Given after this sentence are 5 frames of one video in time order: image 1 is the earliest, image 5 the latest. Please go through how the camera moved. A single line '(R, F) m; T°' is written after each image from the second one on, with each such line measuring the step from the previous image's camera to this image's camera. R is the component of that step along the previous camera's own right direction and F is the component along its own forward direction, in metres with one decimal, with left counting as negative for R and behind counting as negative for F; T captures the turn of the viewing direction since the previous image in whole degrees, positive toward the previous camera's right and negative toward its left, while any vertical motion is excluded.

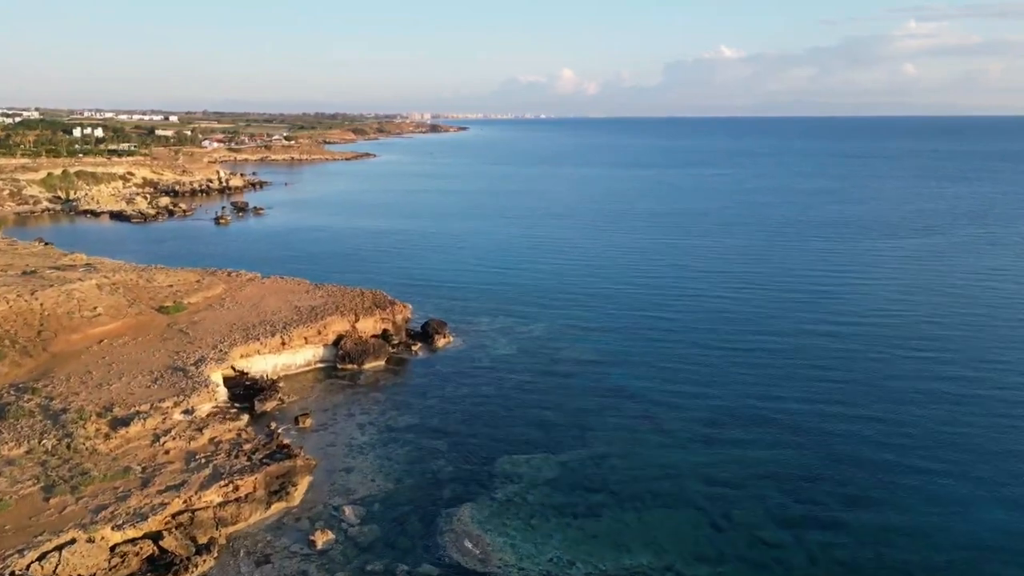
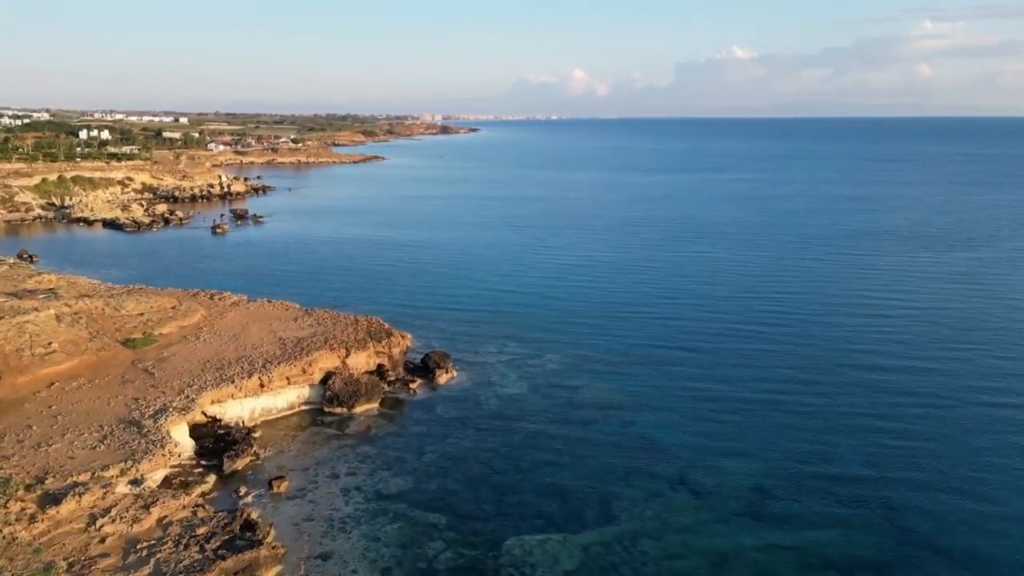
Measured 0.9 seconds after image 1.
(0.0, +3.7) m; -1°
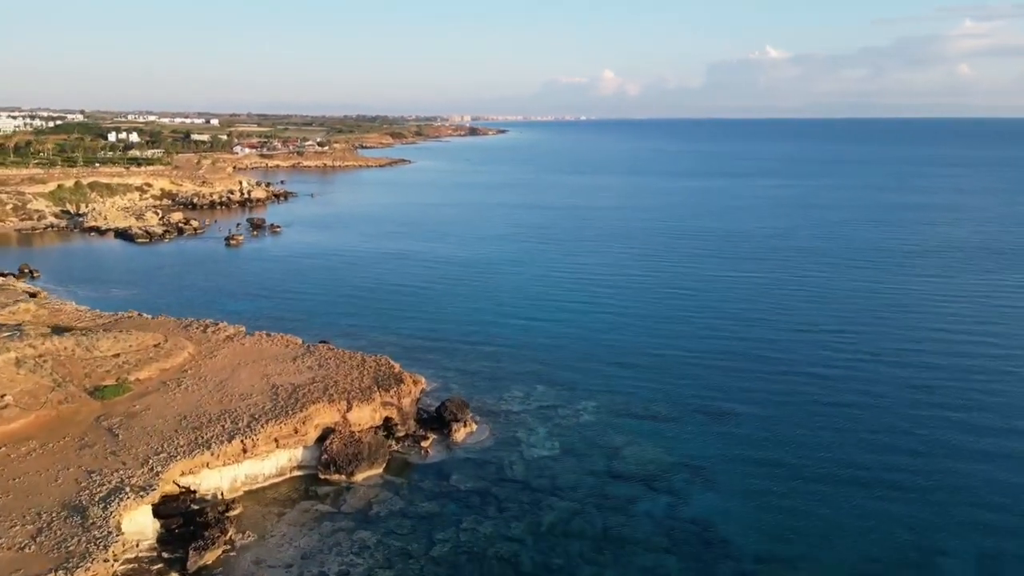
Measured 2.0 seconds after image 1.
(-0.1, +4.2) m; -2°
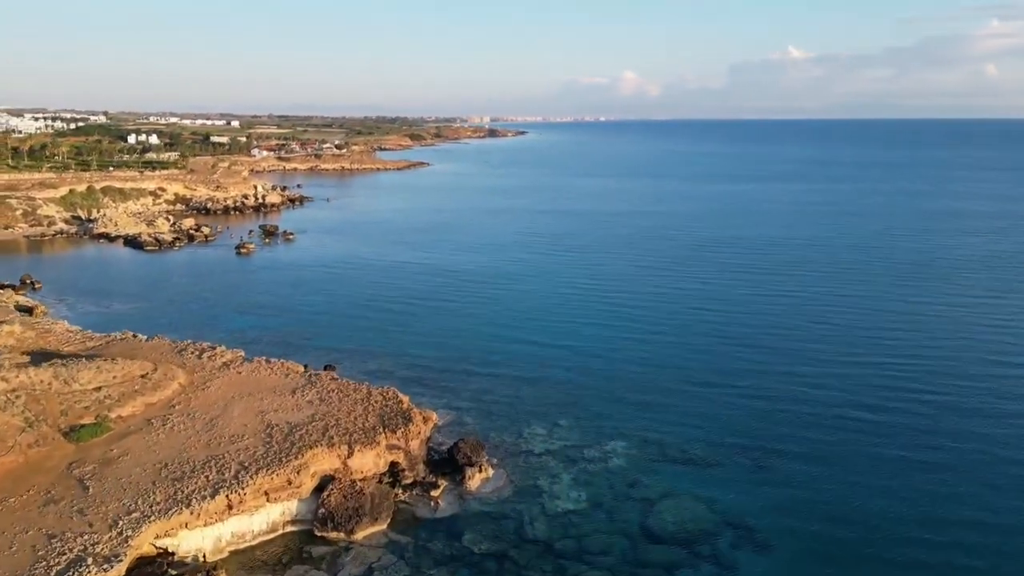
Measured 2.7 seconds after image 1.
(-0.1, +2.7) m; -1°
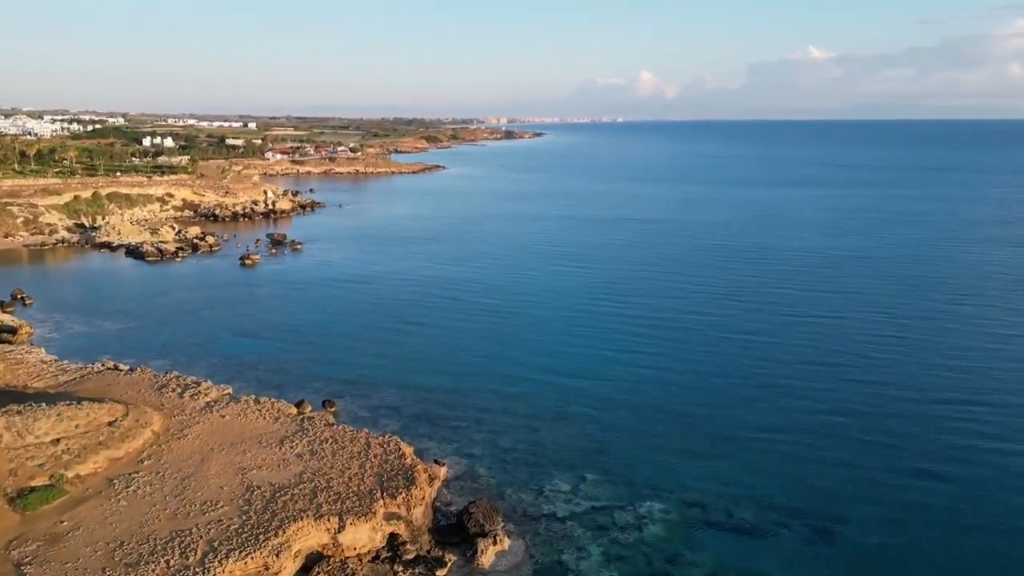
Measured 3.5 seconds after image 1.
(-0.1, +3.3) m; -1°
